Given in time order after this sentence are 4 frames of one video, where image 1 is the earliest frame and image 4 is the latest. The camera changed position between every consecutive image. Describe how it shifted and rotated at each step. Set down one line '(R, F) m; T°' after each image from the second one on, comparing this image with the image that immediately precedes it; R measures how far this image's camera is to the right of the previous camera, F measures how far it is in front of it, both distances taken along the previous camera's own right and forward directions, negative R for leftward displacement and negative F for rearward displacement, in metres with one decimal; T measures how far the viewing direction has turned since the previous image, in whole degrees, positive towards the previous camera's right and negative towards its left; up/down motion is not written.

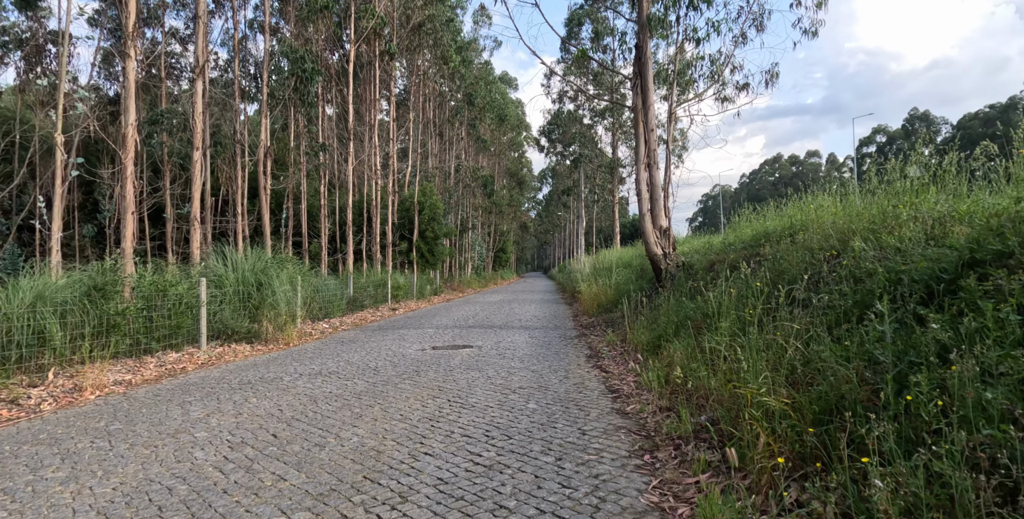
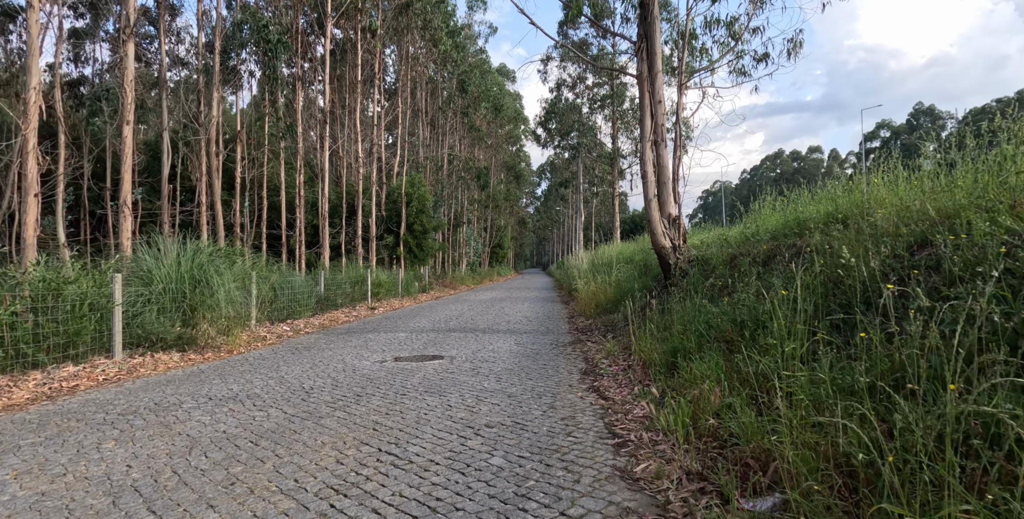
(+0.3, +1.6) m; 0°
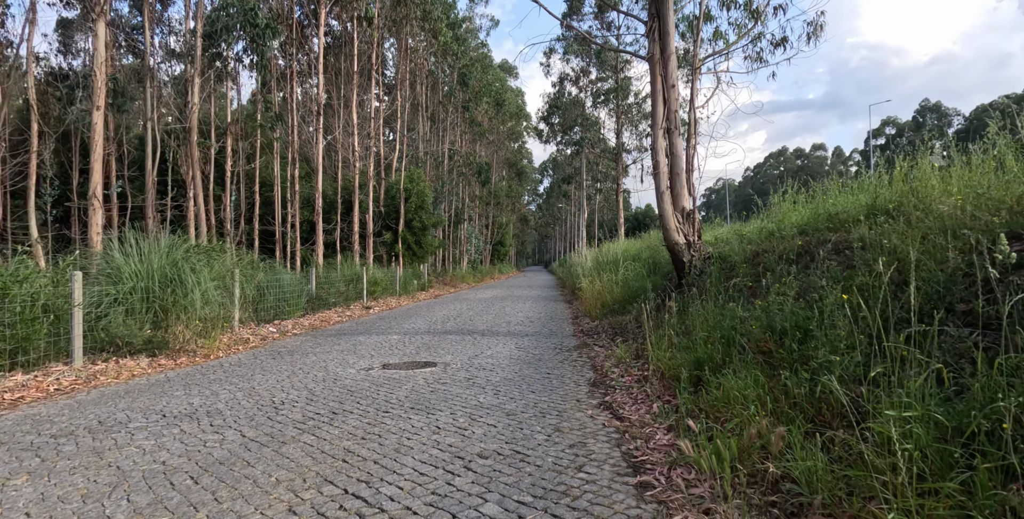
(0.0, +0.7) m; 0°
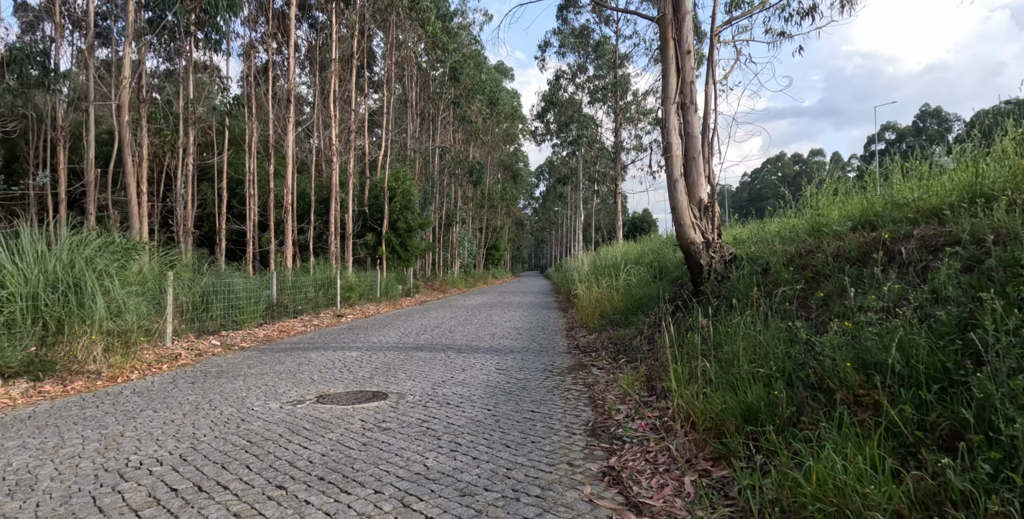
(+0.2, +1.5) m; 0°
